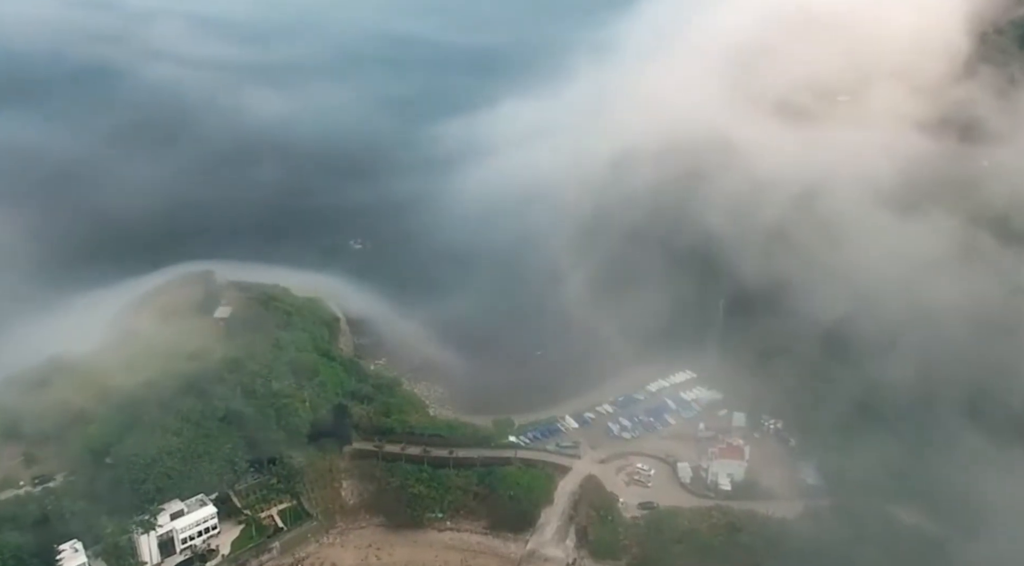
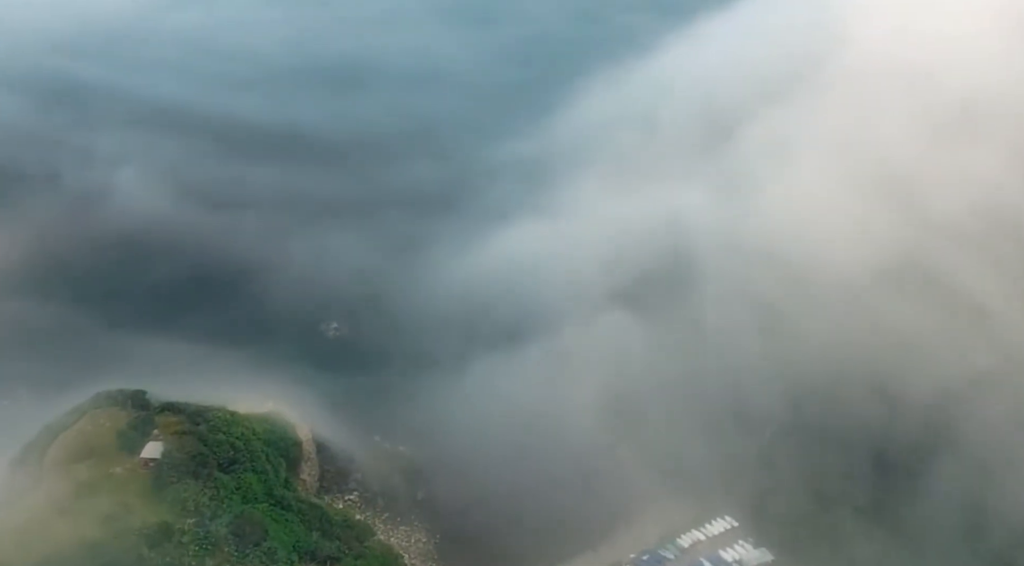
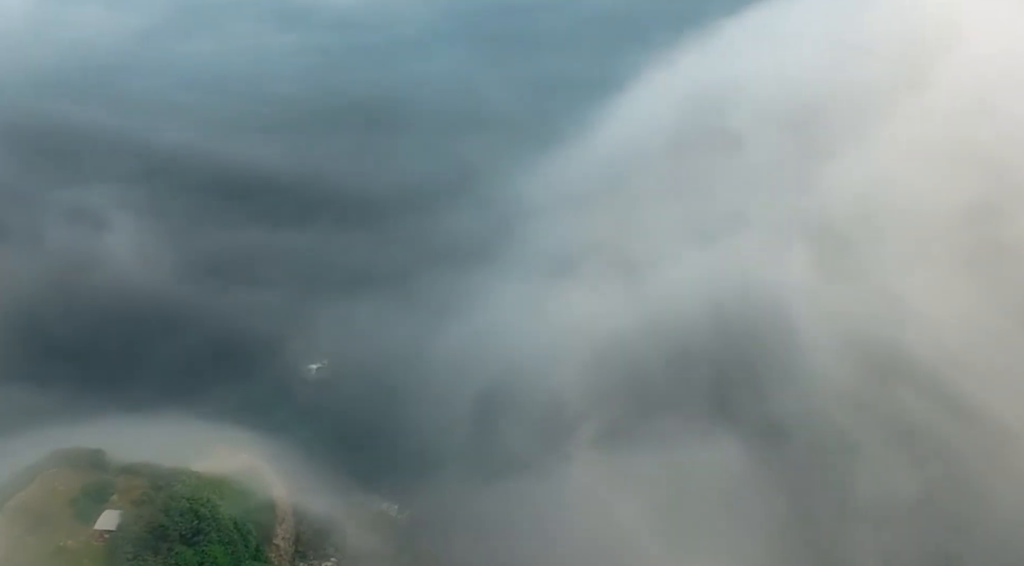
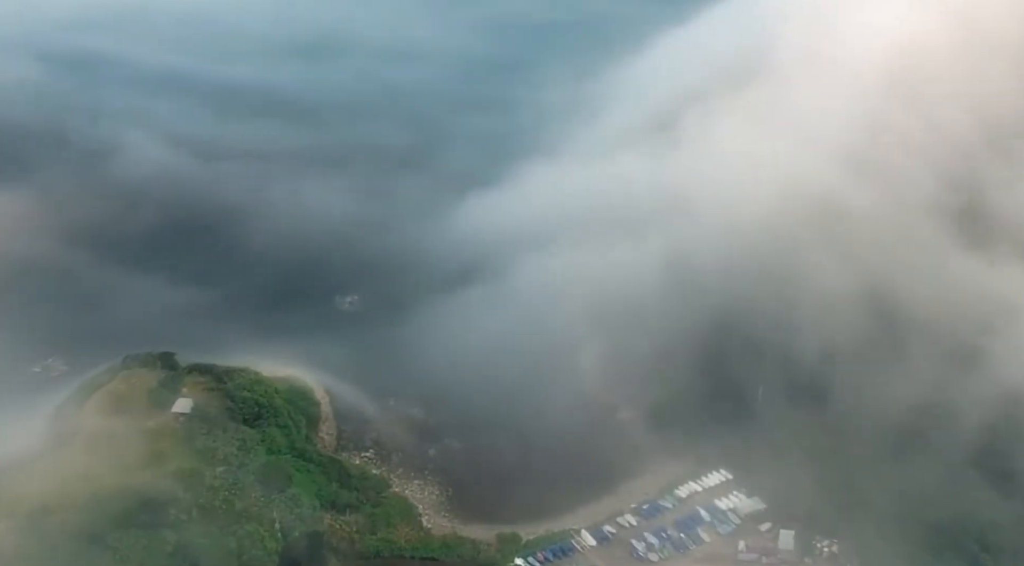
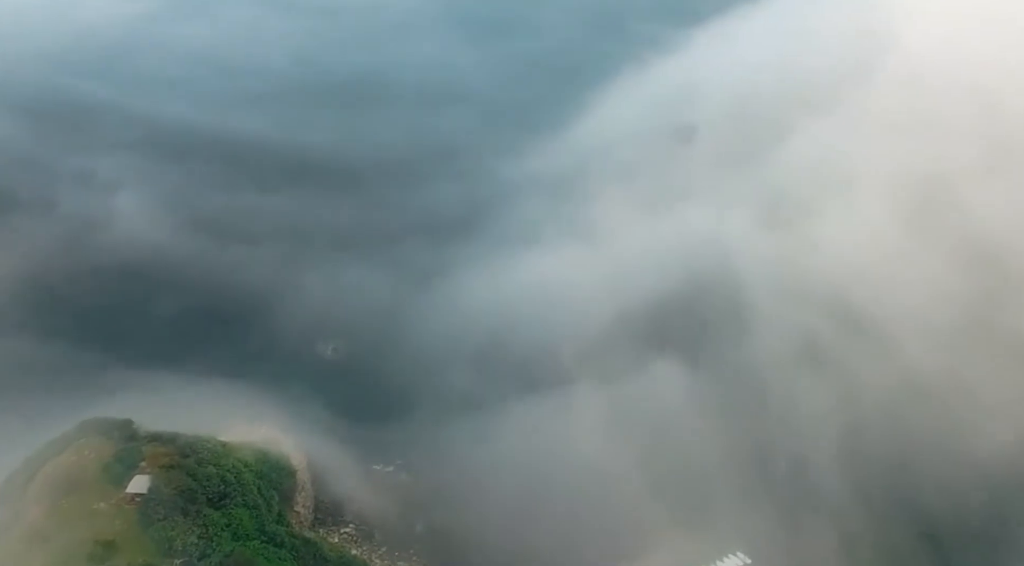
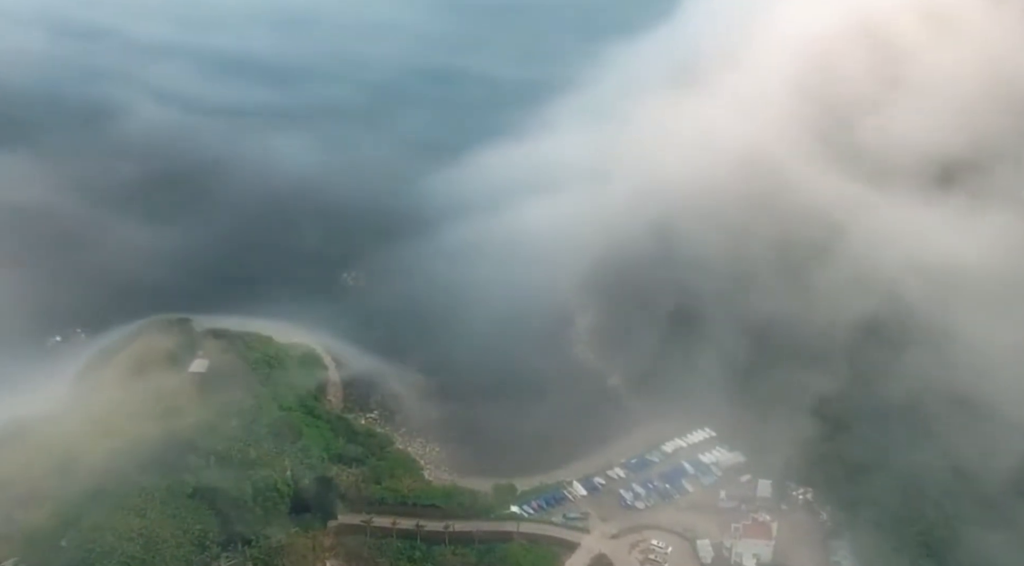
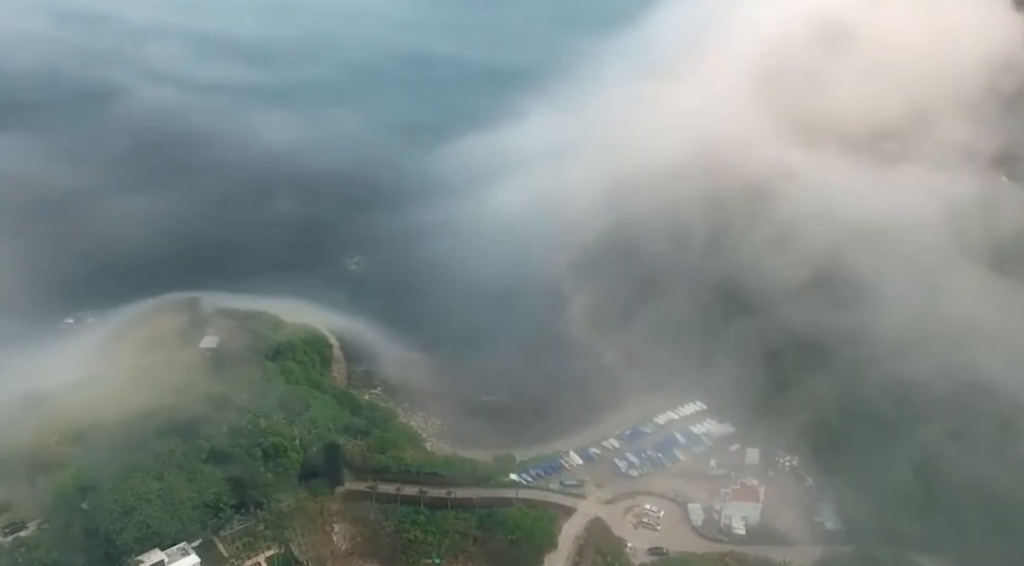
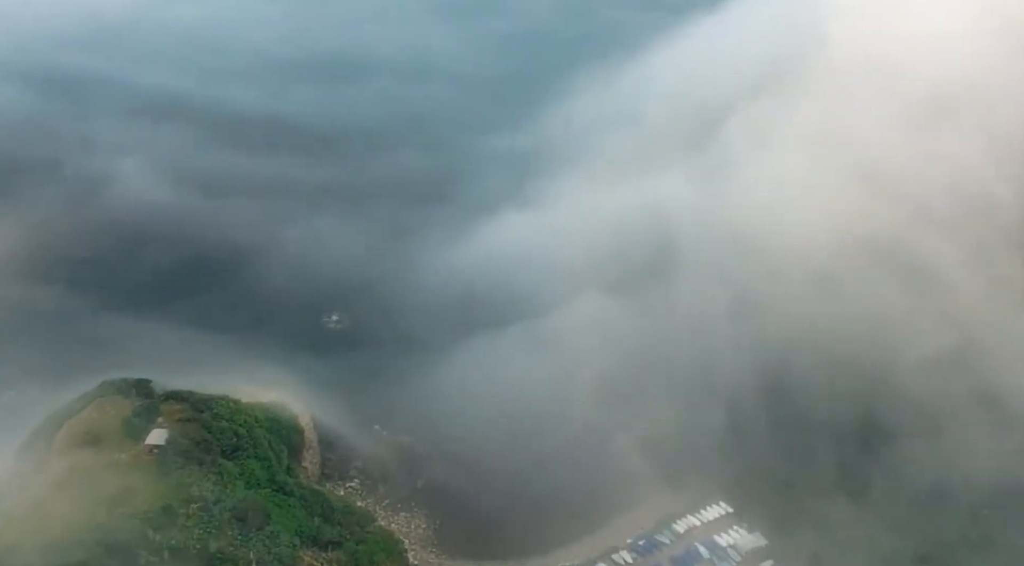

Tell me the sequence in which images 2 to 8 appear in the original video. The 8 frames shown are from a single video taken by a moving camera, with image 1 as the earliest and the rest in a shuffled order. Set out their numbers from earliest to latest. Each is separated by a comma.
7, 6, 4, 8, 2, 5, 3
